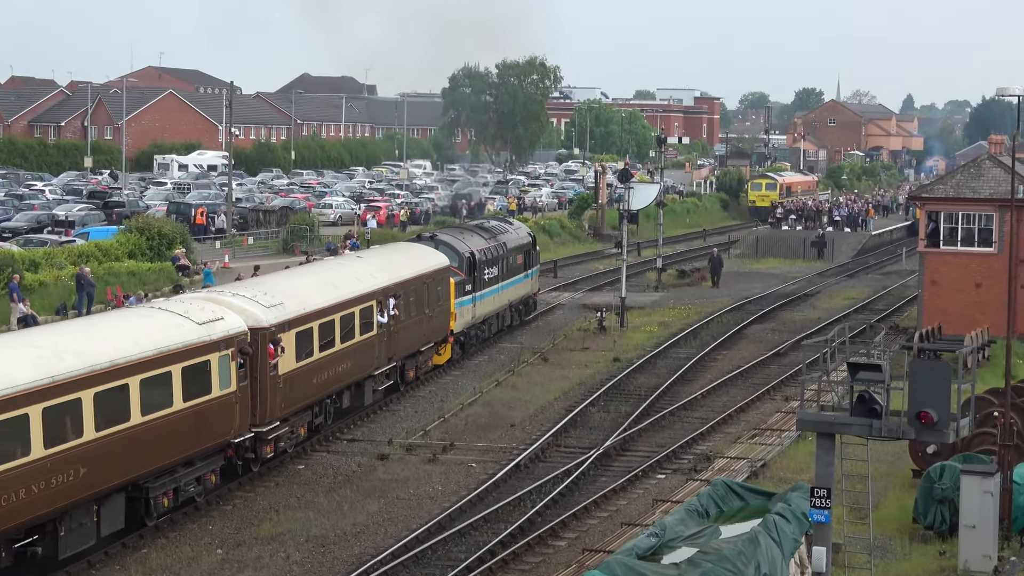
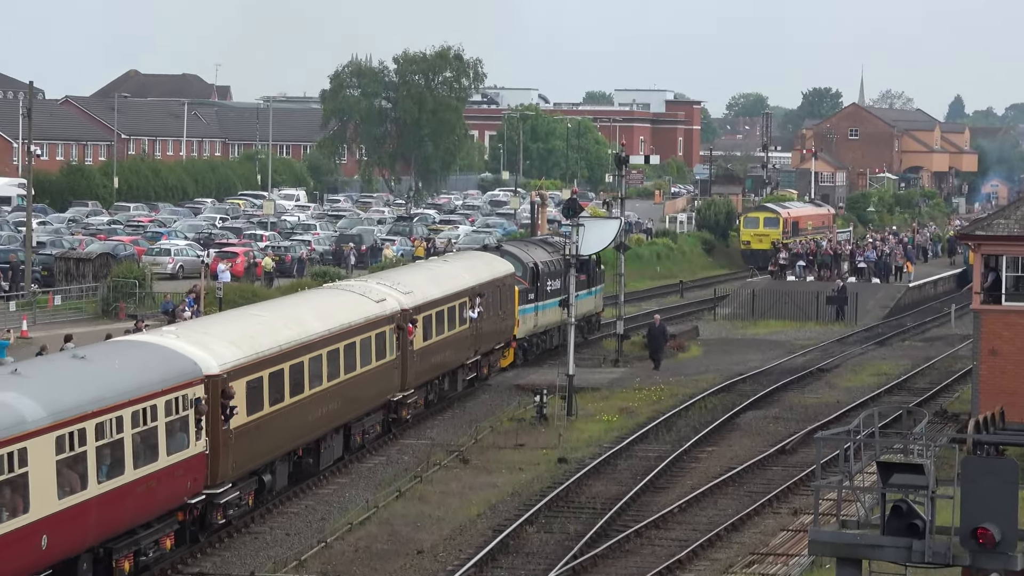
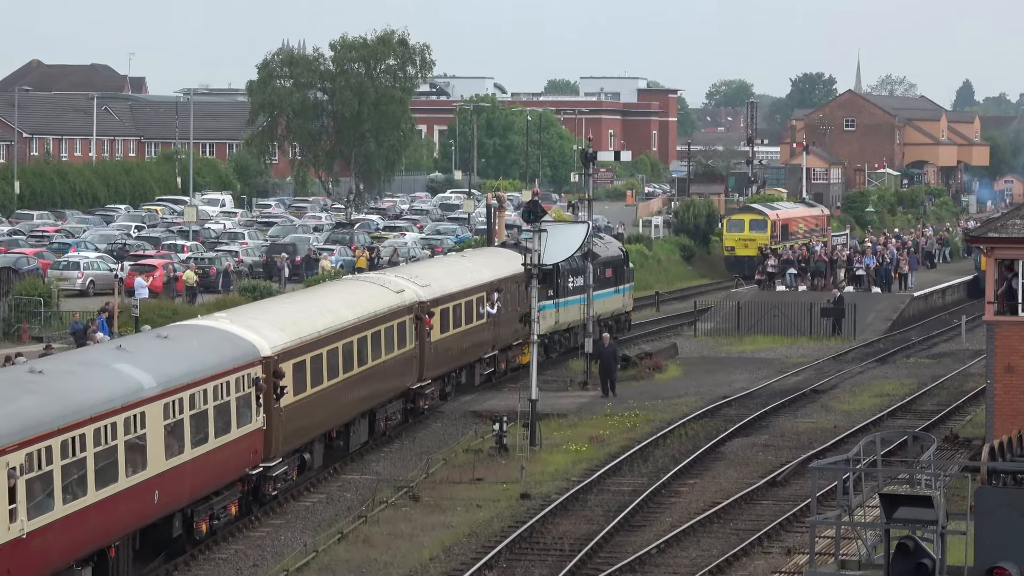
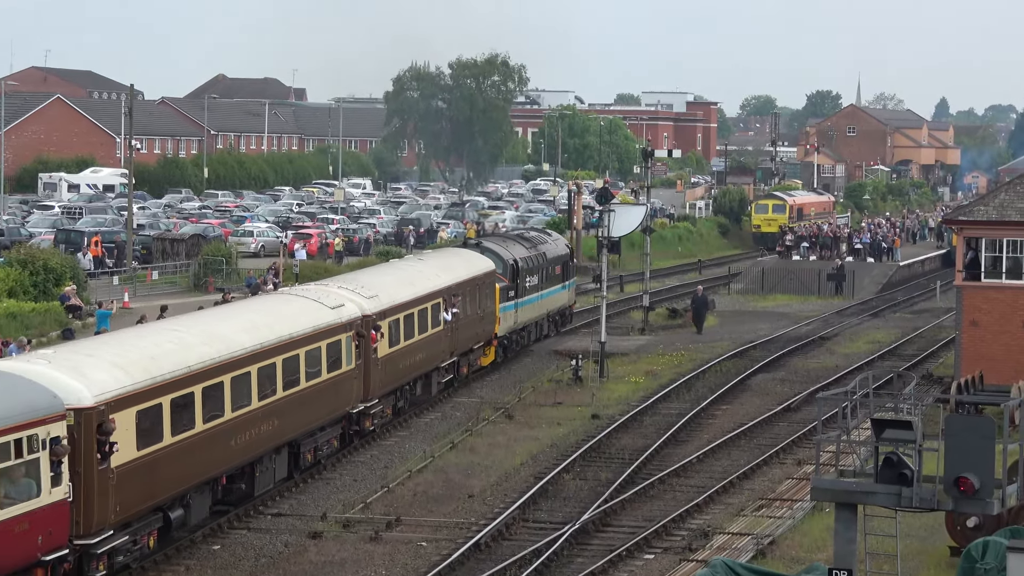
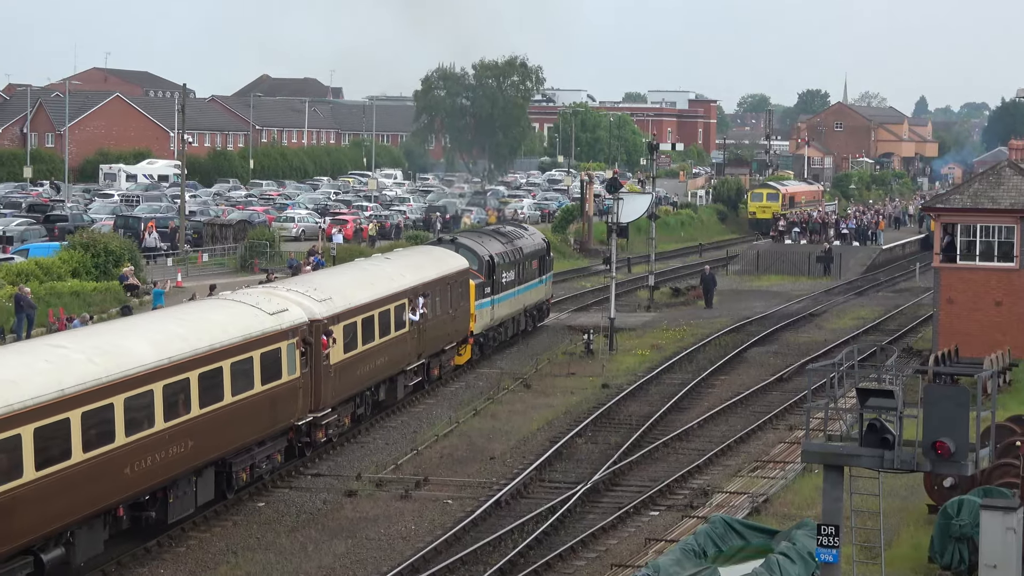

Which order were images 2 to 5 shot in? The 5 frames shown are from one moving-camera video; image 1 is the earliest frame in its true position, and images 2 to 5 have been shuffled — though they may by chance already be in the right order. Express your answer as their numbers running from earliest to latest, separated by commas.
5, 4, 2, 3
